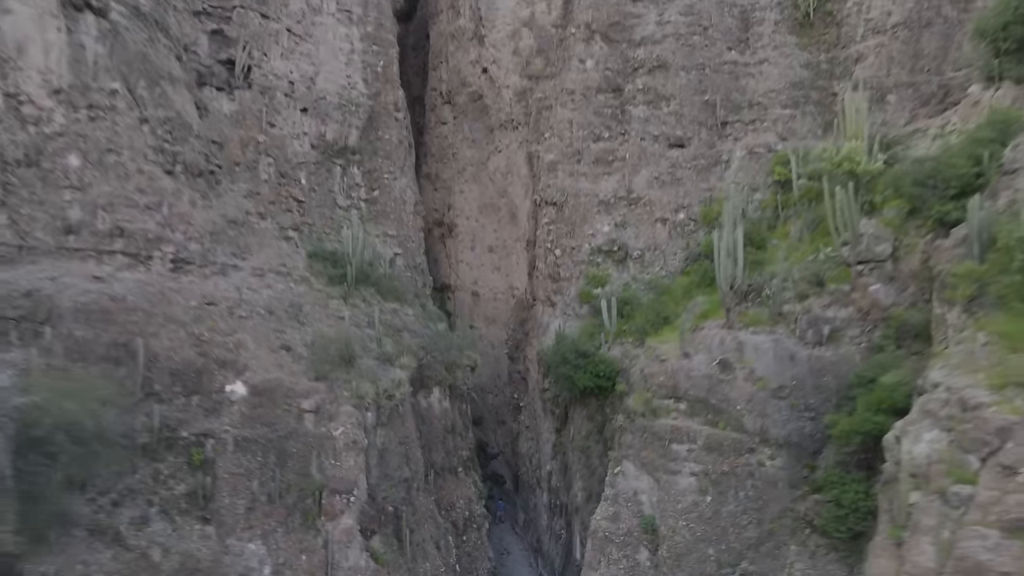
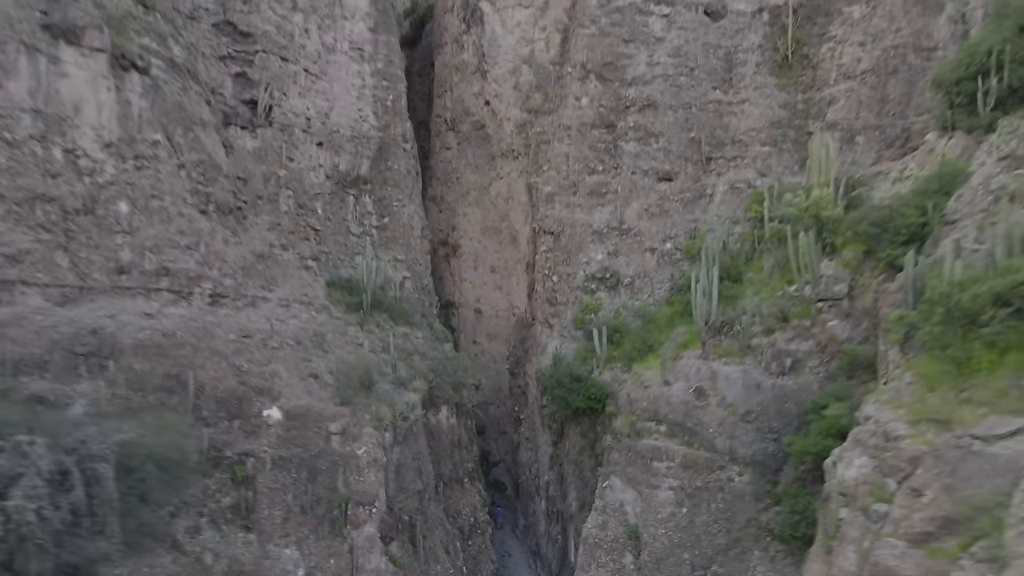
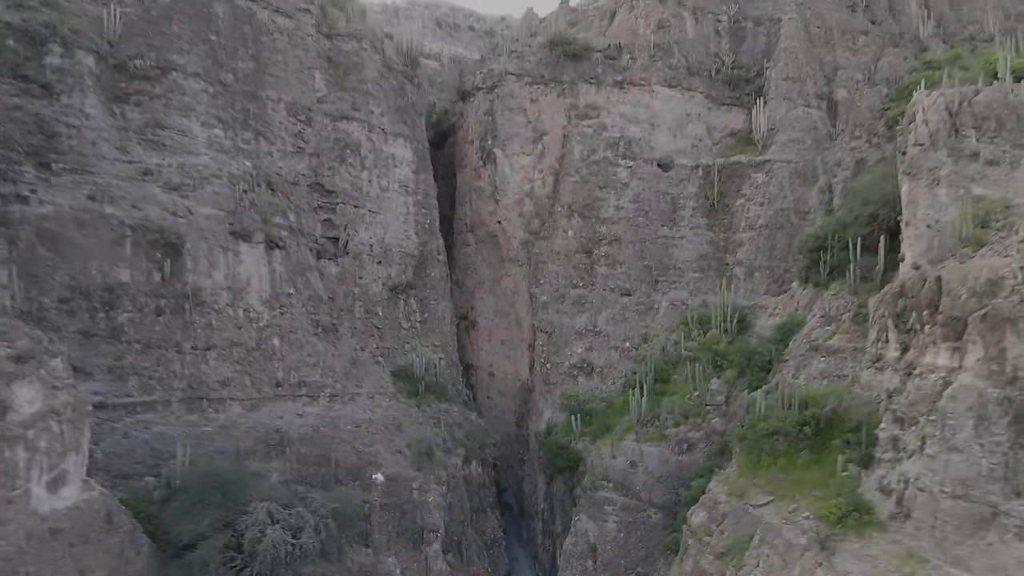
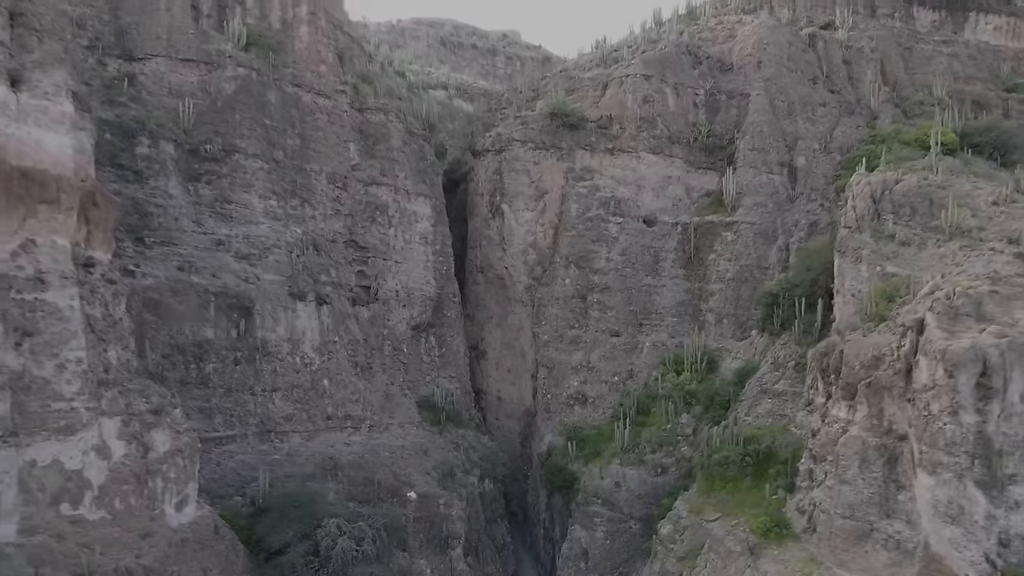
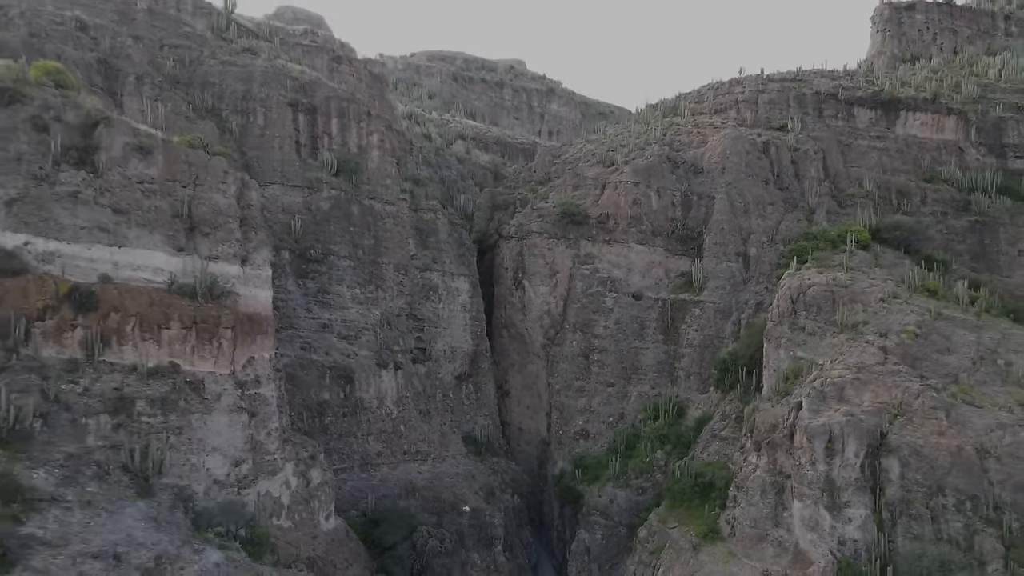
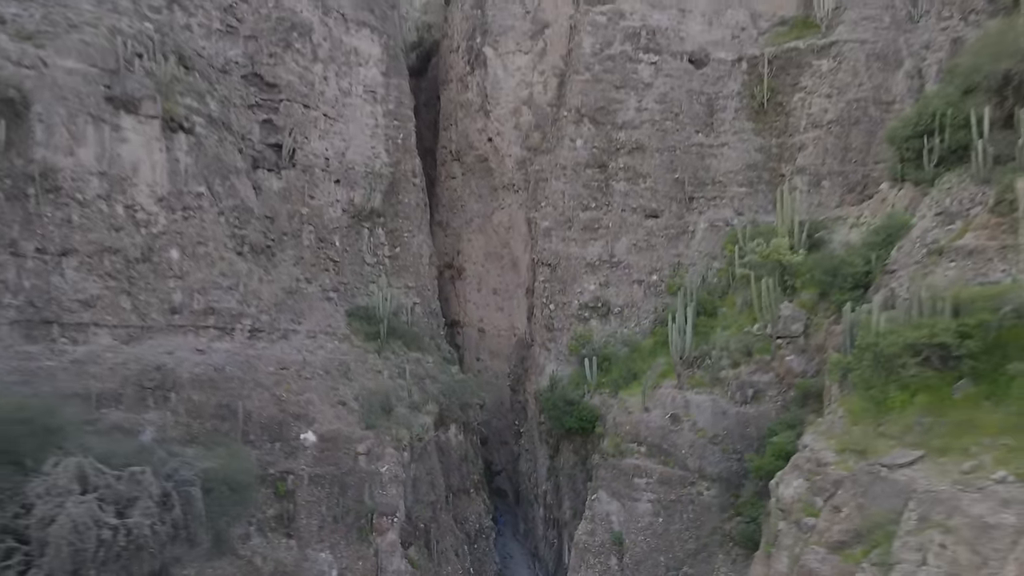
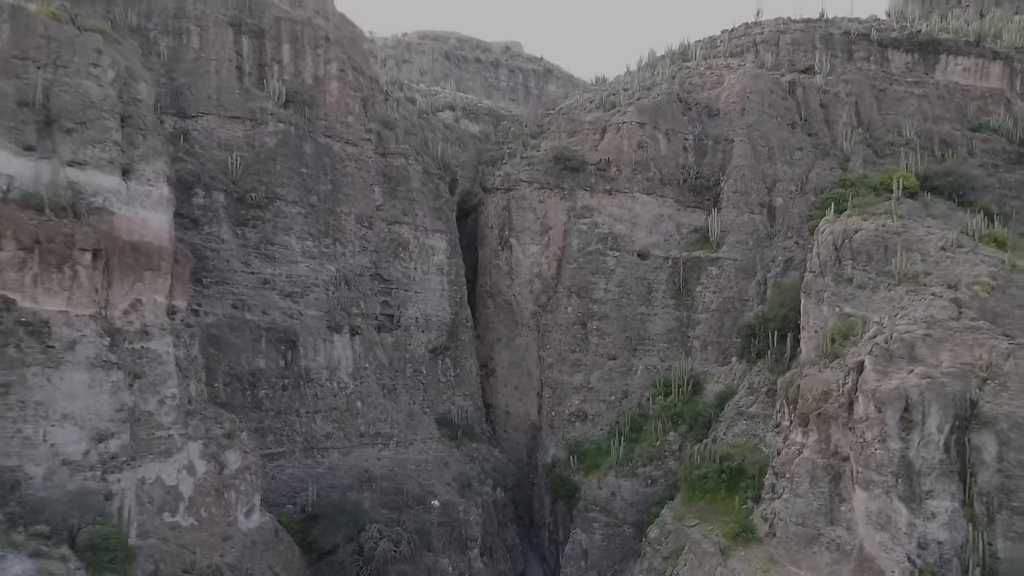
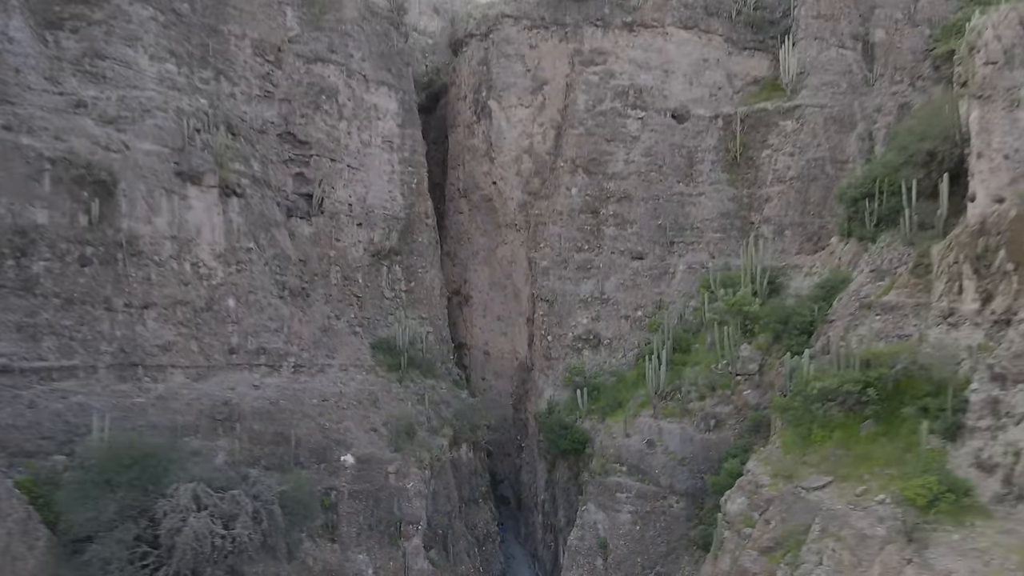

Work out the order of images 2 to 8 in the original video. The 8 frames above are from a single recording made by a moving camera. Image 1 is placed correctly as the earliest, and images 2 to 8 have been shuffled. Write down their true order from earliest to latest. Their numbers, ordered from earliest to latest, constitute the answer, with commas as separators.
2, 6, 8, 3, 4, 7, 5
